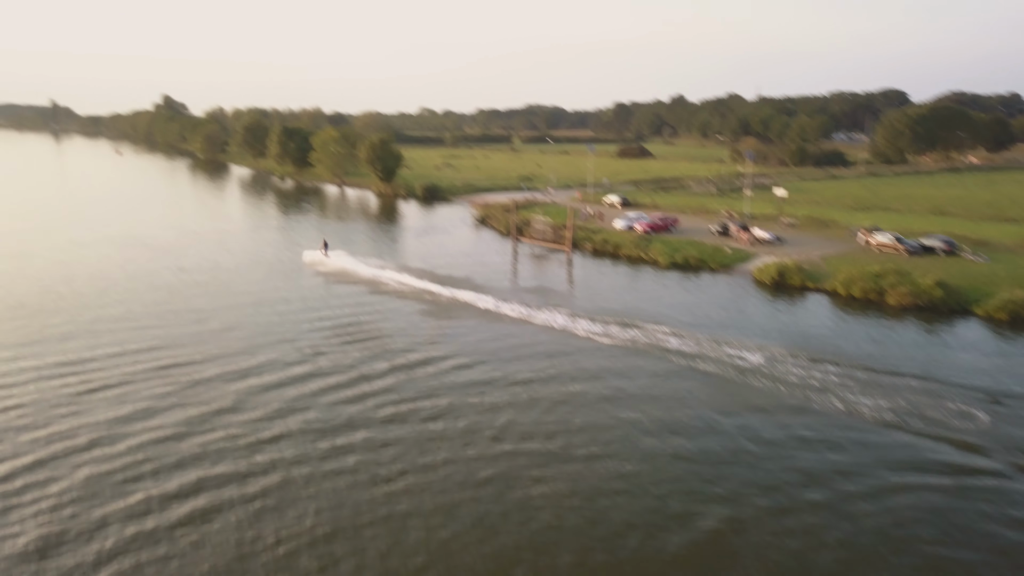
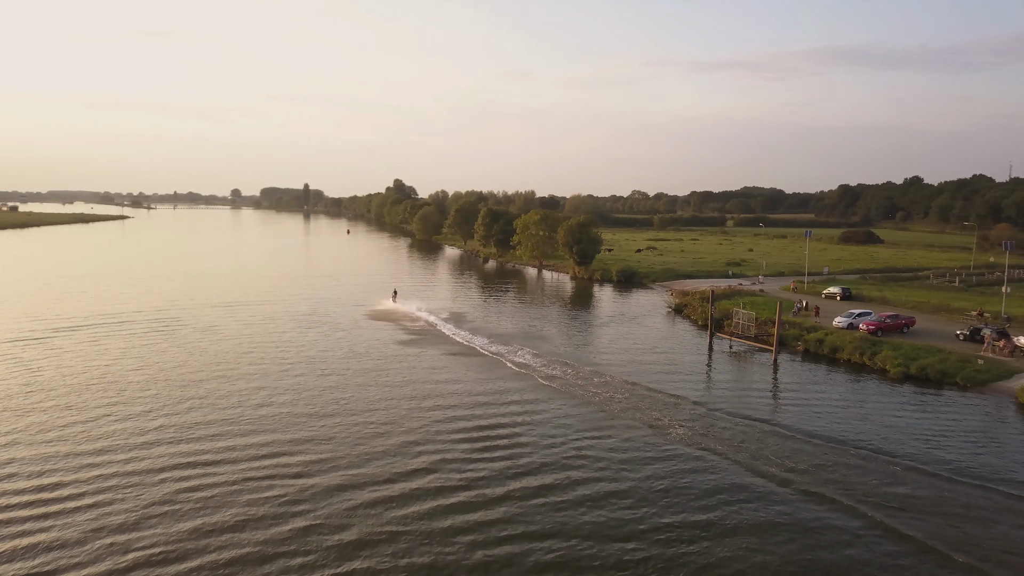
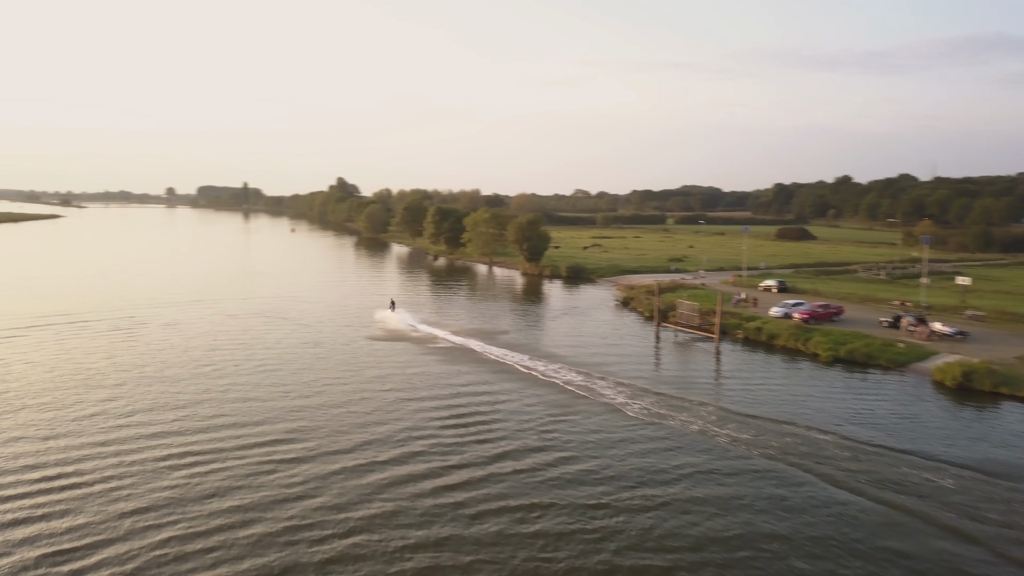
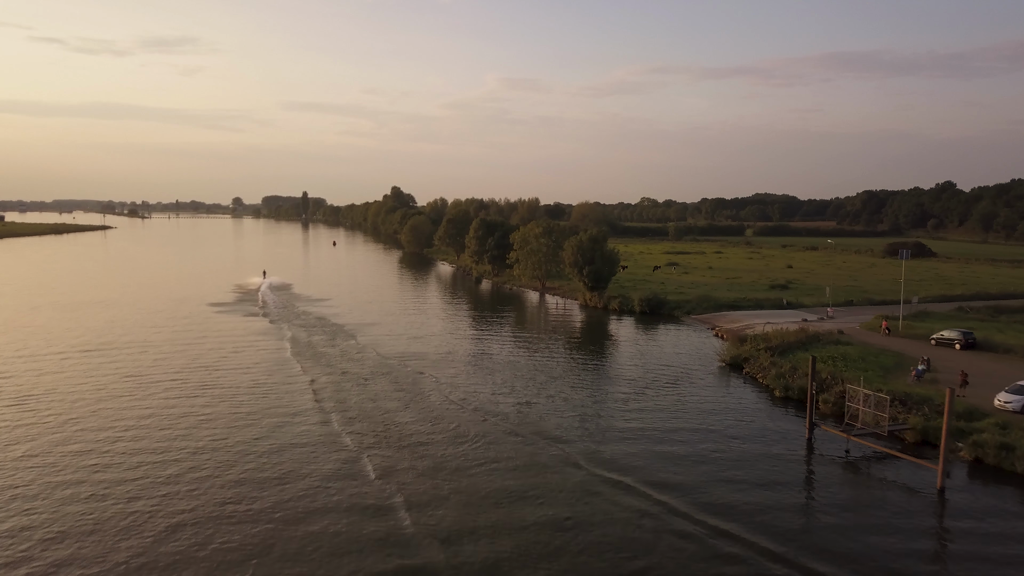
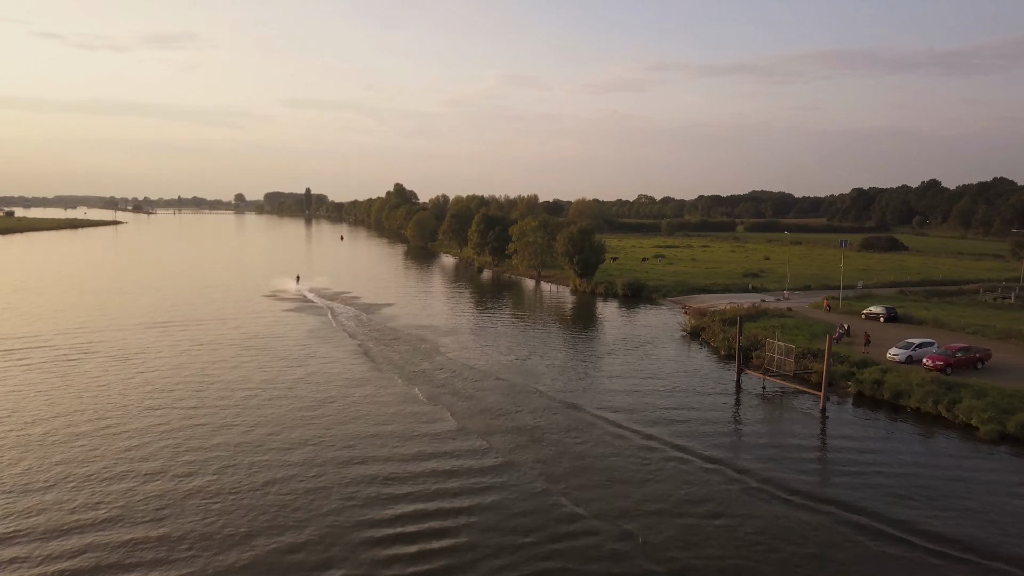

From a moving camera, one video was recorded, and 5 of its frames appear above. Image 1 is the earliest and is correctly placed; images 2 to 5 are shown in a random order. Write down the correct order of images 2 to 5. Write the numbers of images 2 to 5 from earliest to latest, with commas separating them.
3, 2, 5, 4
